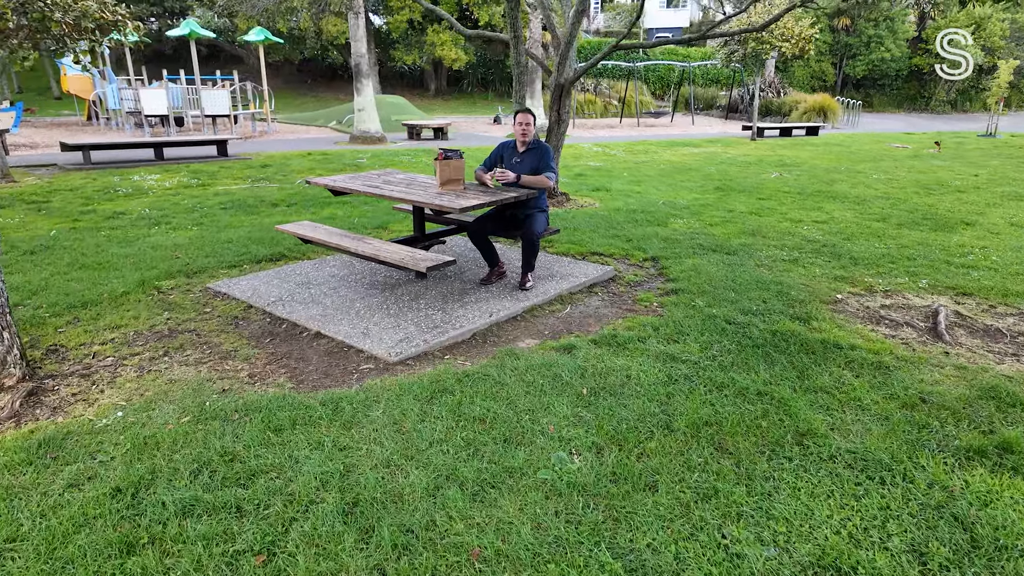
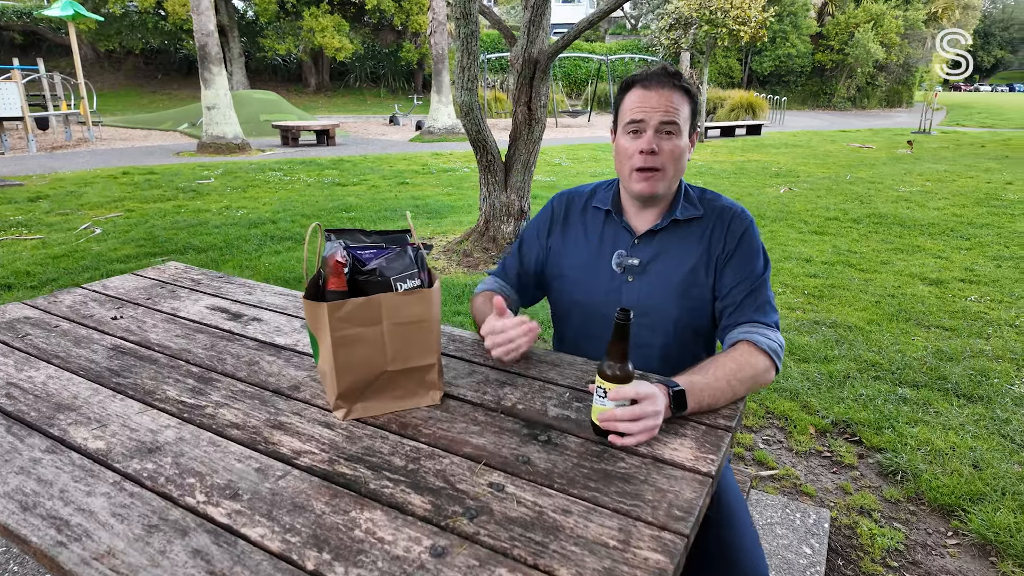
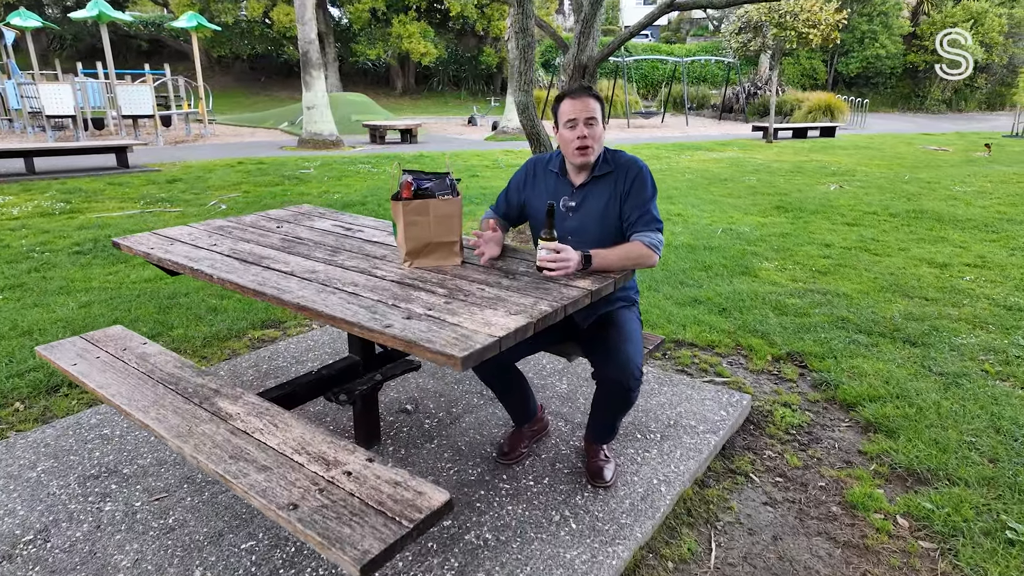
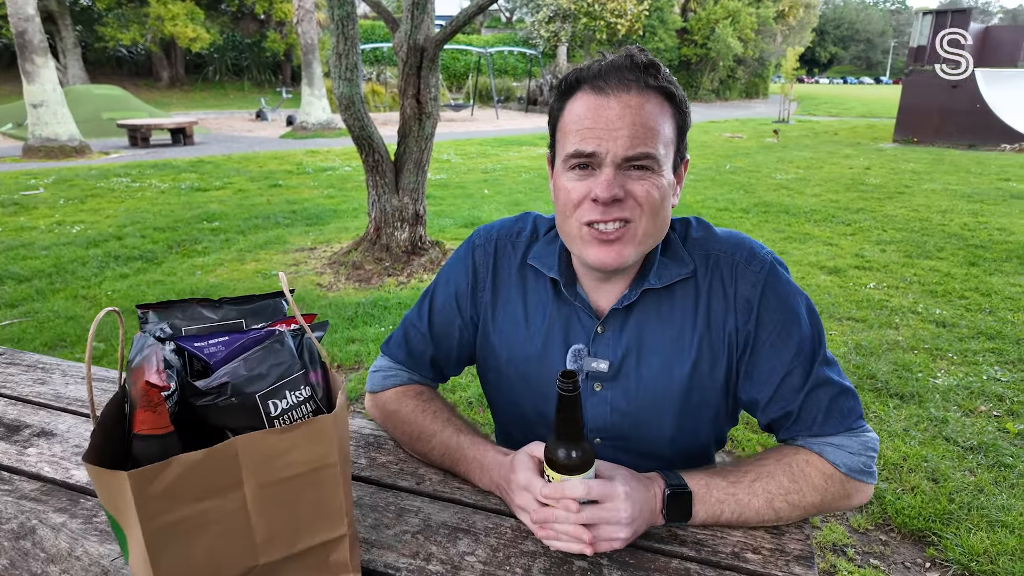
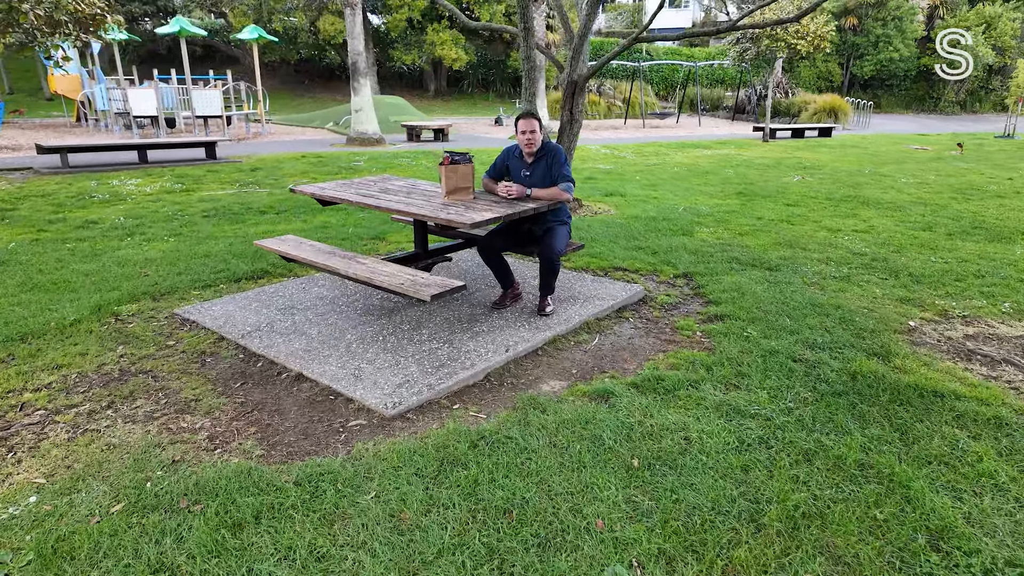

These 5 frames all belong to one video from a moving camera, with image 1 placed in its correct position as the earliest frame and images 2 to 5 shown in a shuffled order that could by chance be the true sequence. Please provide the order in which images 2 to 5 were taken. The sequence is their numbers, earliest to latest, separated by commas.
5, 3, 2, 4
